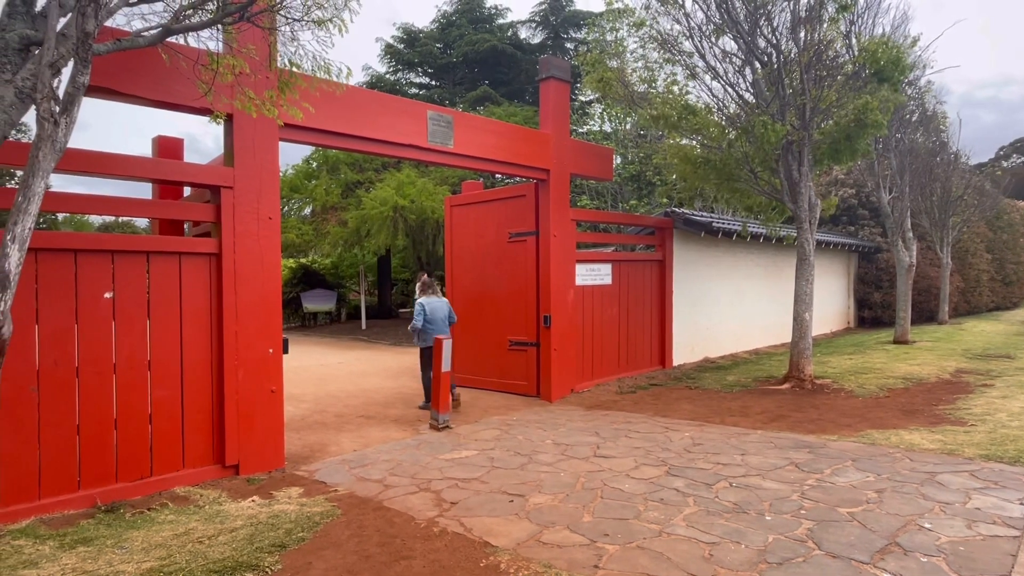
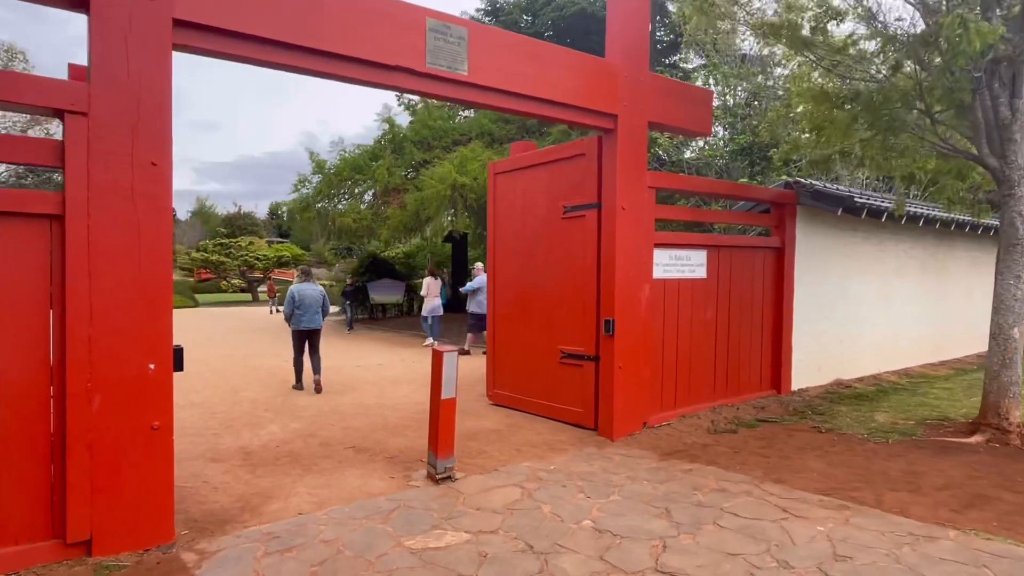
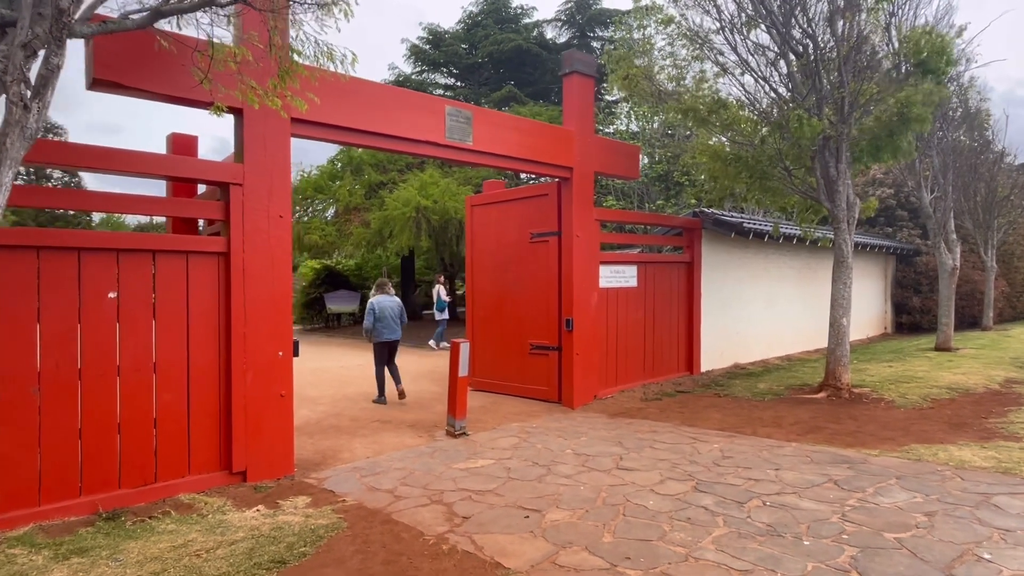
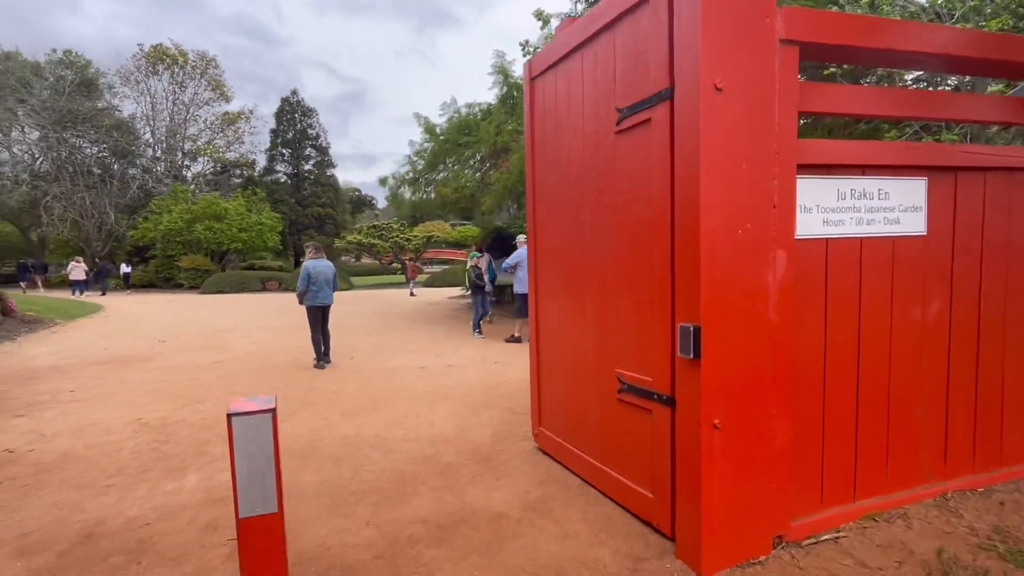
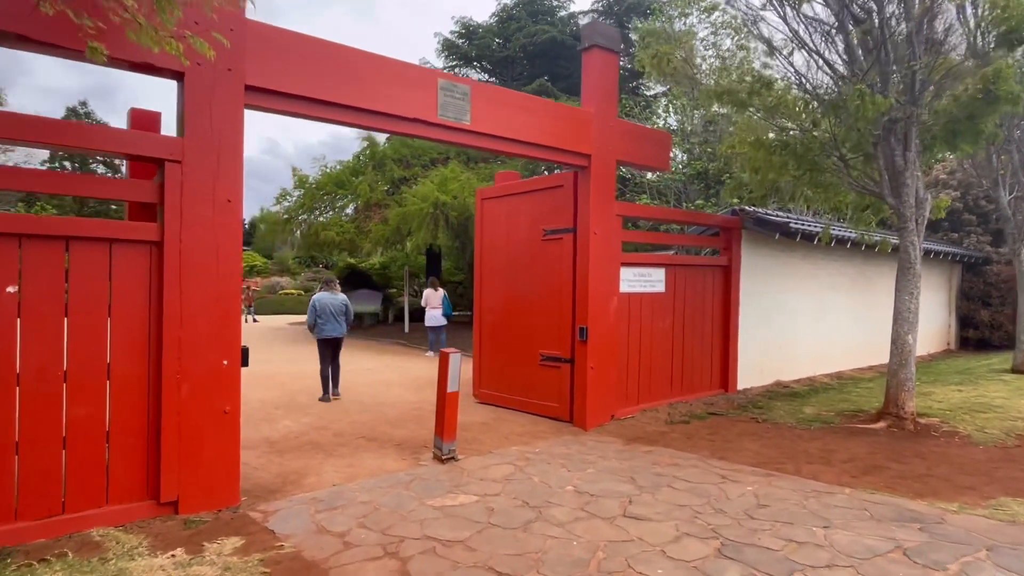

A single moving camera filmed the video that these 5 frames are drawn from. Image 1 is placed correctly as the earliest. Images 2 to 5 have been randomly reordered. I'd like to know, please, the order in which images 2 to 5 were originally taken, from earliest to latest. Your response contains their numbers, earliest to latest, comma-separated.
3, 5, 2, 4
